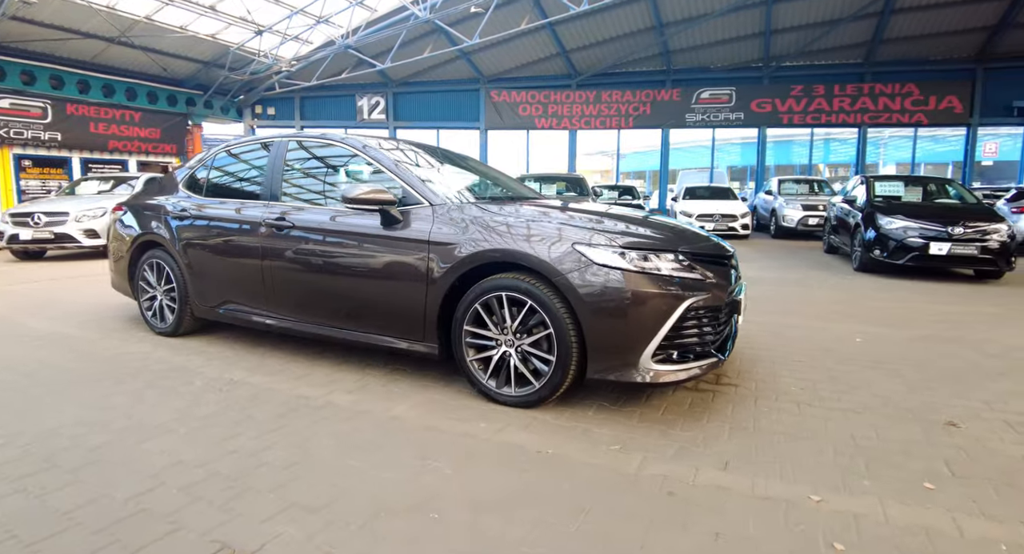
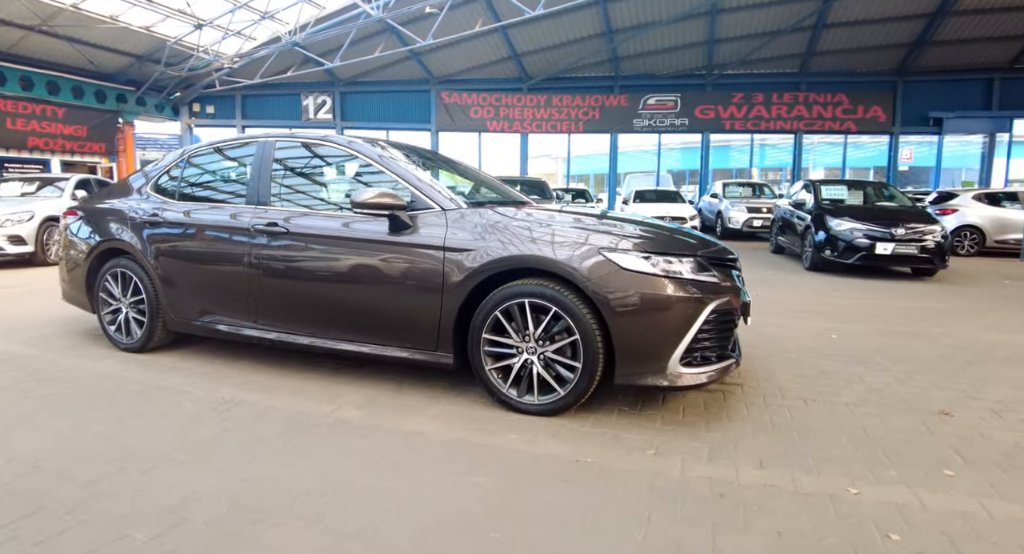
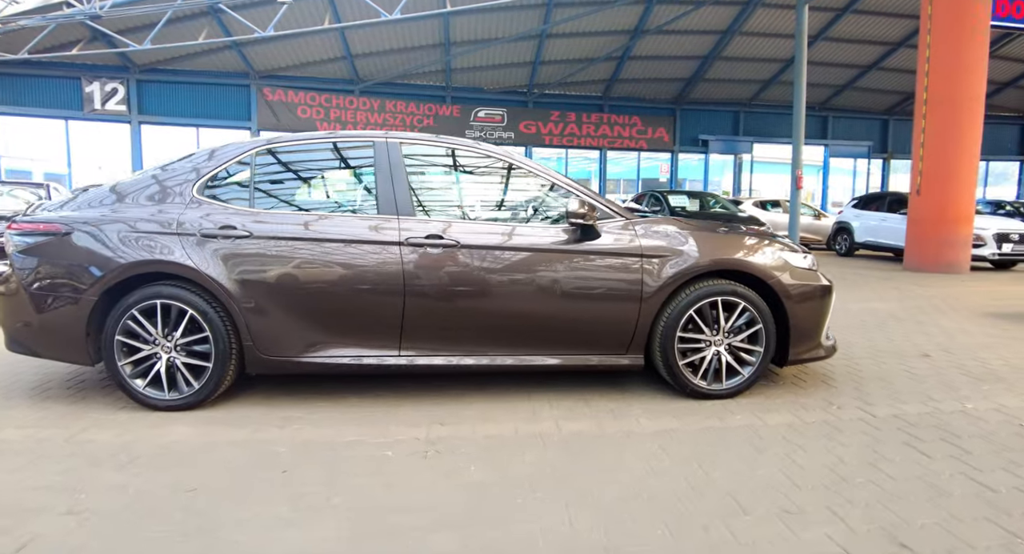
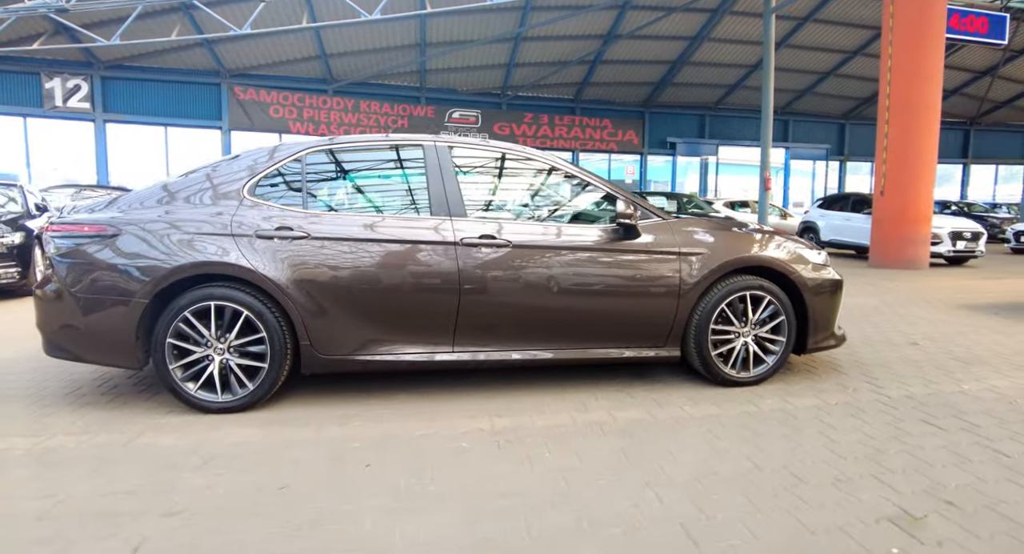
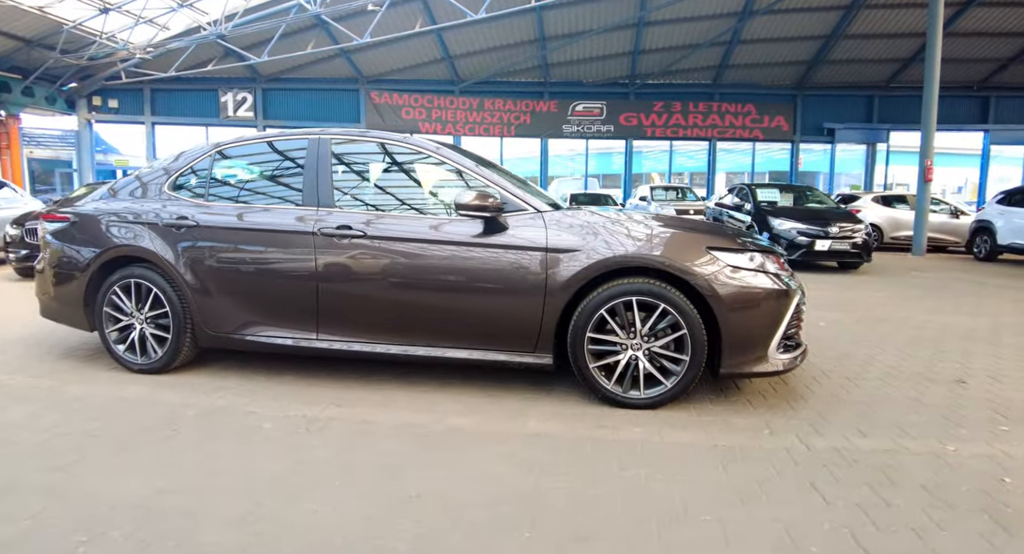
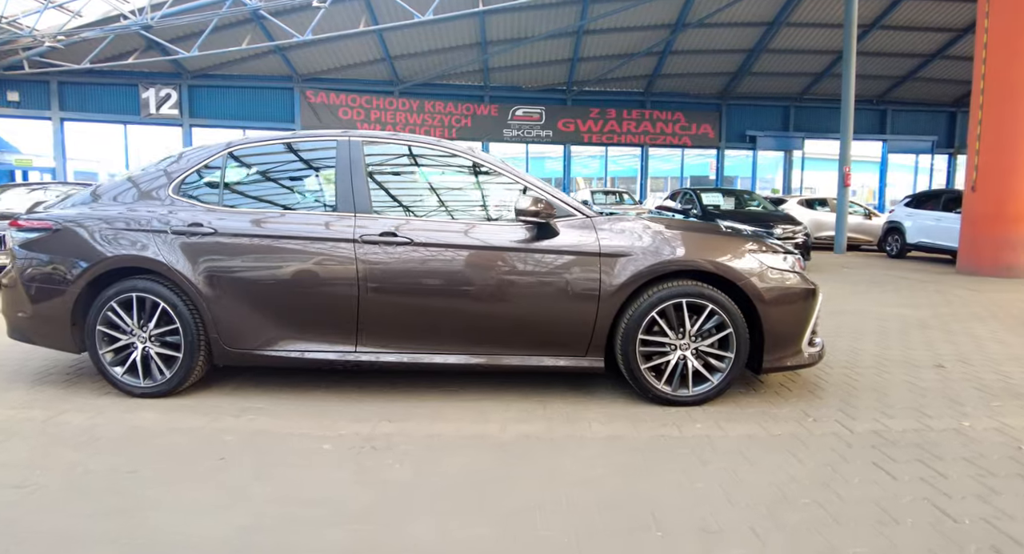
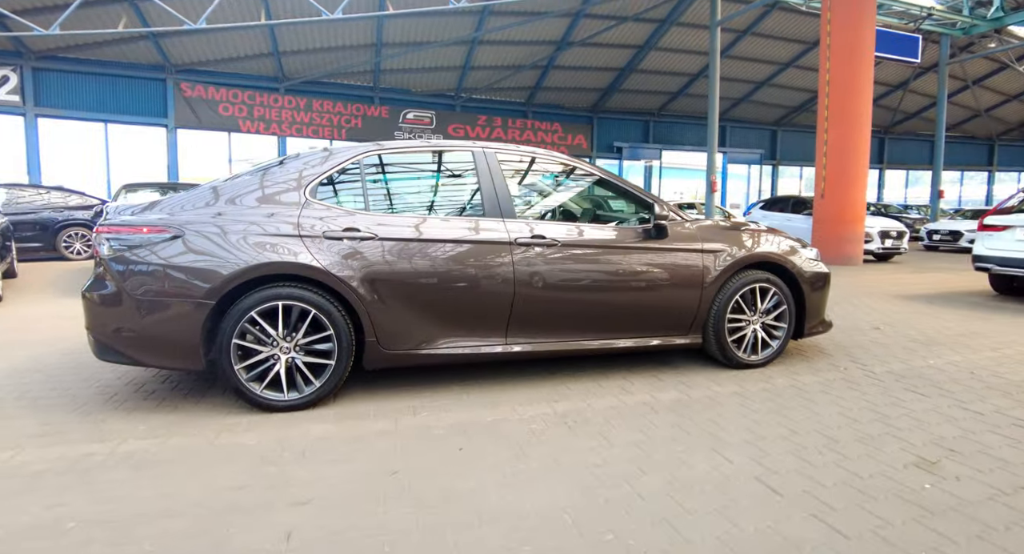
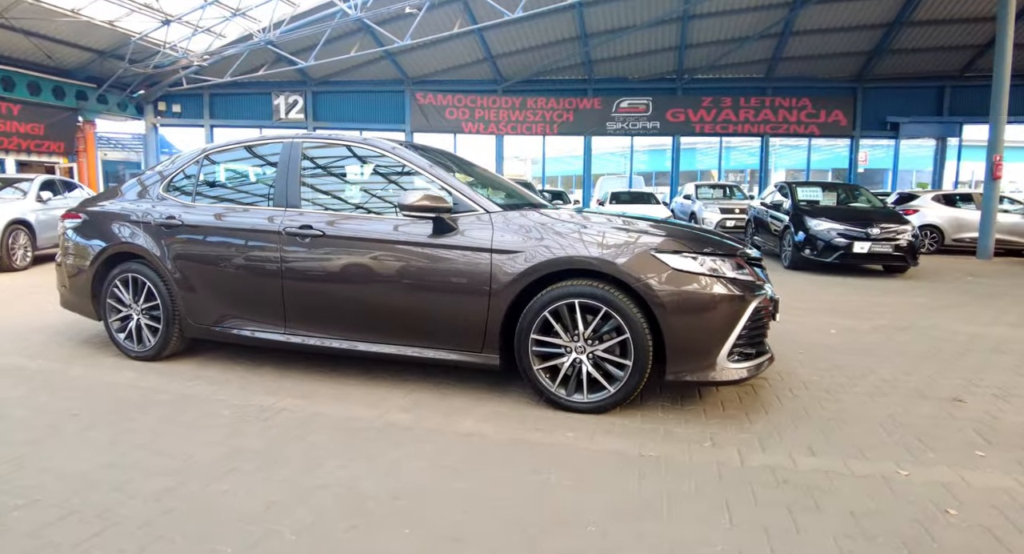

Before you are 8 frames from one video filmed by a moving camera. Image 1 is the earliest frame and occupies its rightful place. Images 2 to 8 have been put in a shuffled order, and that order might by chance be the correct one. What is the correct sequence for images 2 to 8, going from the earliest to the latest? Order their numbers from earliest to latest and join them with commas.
2, 8, 5, 6, 3, 4, 7
